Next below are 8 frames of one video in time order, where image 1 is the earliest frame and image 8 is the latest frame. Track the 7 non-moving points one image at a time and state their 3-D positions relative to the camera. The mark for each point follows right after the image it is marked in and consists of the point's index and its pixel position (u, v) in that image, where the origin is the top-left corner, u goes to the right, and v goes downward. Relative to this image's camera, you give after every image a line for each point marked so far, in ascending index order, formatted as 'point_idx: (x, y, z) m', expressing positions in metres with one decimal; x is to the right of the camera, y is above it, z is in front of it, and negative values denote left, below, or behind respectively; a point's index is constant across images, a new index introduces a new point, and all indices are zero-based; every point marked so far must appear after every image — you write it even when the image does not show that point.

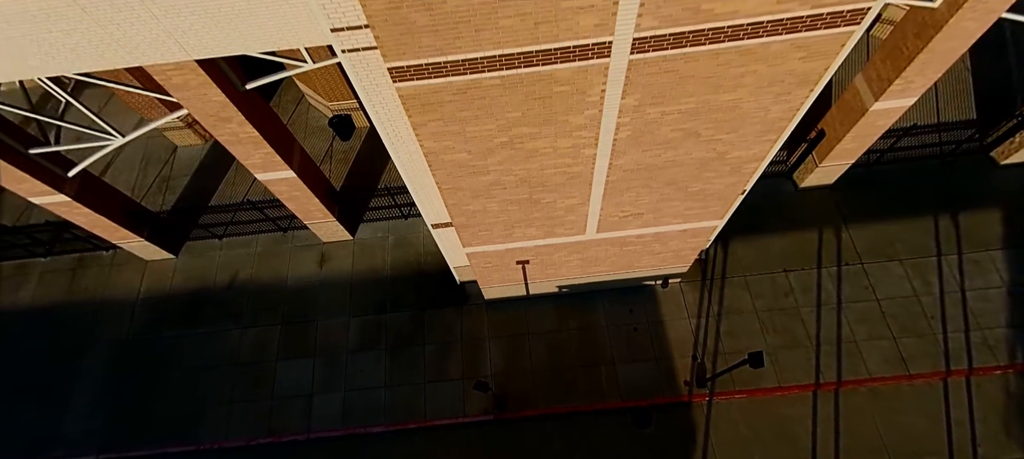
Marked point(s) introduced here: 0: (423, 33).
0: (-0.9, +1.9, +4.3) m
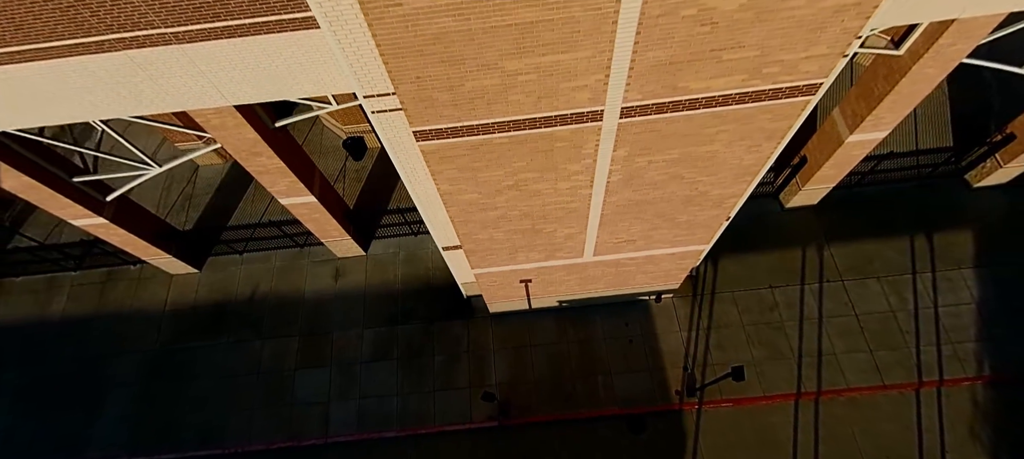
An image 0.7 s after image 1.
0: (-0.8, +1.5, +5.1) m
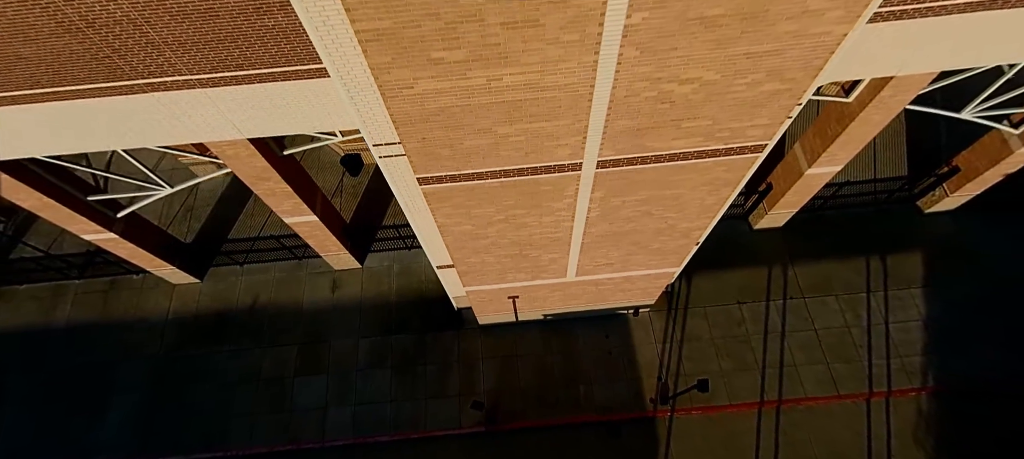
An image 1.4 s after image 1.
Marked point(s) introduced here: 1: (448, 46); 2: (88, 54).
0: (-0.9, +1.0, +5.9) m
1: (-0.6, +1.8, +4.3) m
2: (-6.5, +2.7, +6.5) m
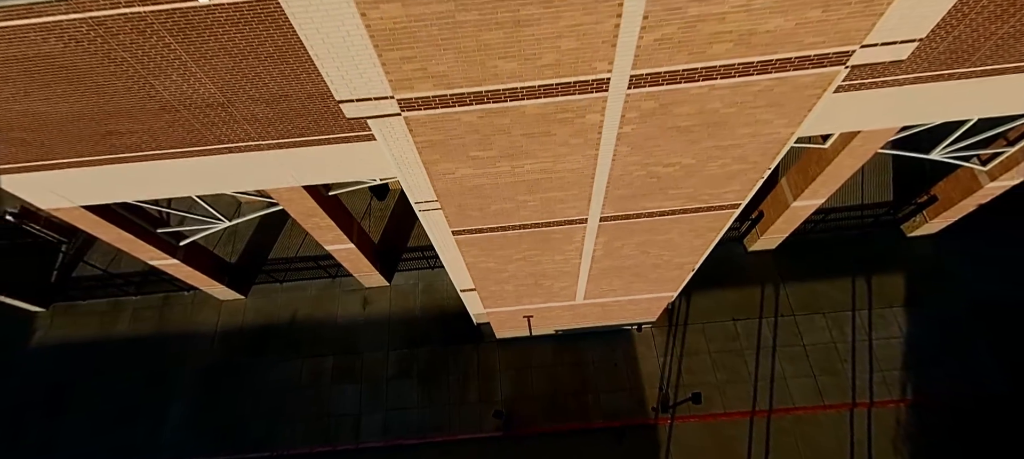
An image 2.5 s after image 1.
0: (-0.6, +0.2, +7.2) m
1: (-0.4, +1.1, +5.6) m
2: (-6.2, +1.9, +7.9) m
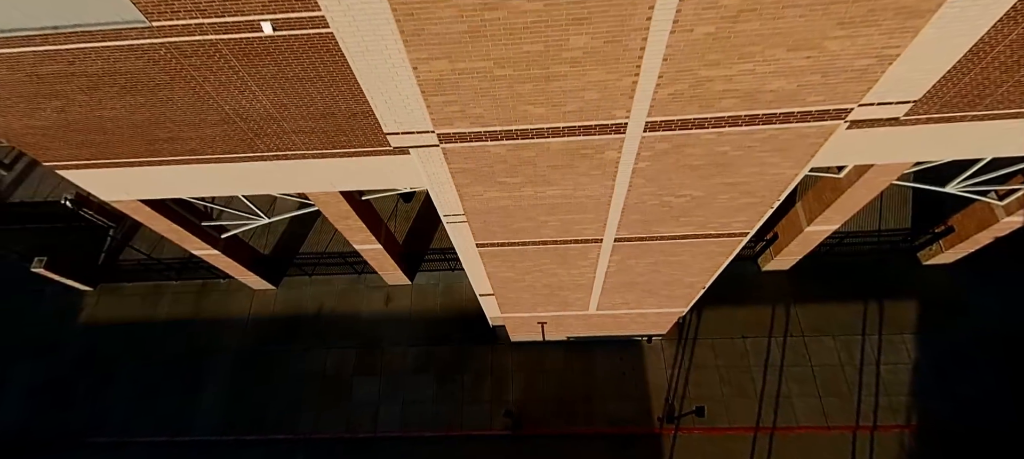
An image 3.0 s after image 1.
0: (-0.2, -0.1, +7.8) m
1: (0.0, +0.8, +6.2) m
2: (-5.7, +1.9, +8.7) m
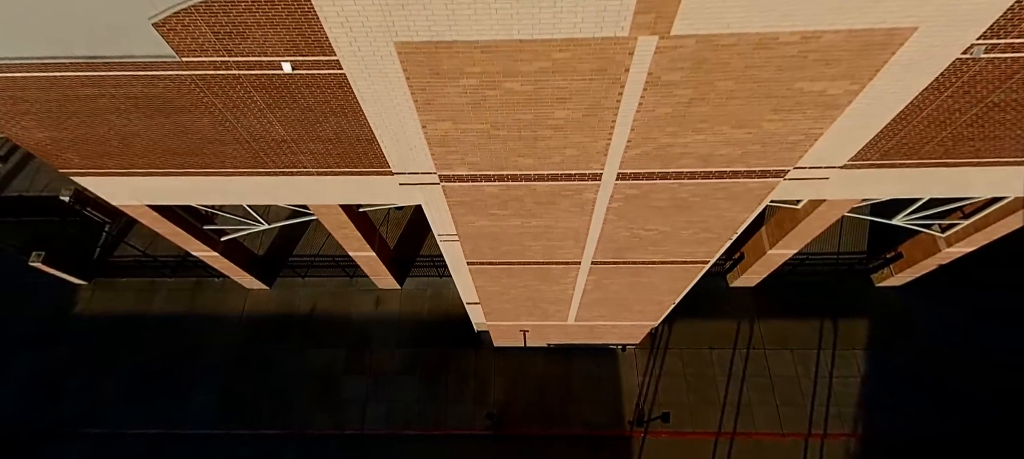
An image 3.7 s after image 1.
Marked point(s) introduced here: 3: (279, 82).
0: (-0.5, -0.5, +8.7) m
1: (-0.2, +0.3, +7.1) m
2: (-5.9, +1.7, +9.4) m
3: (-4.0, +2.6, +7.4) m
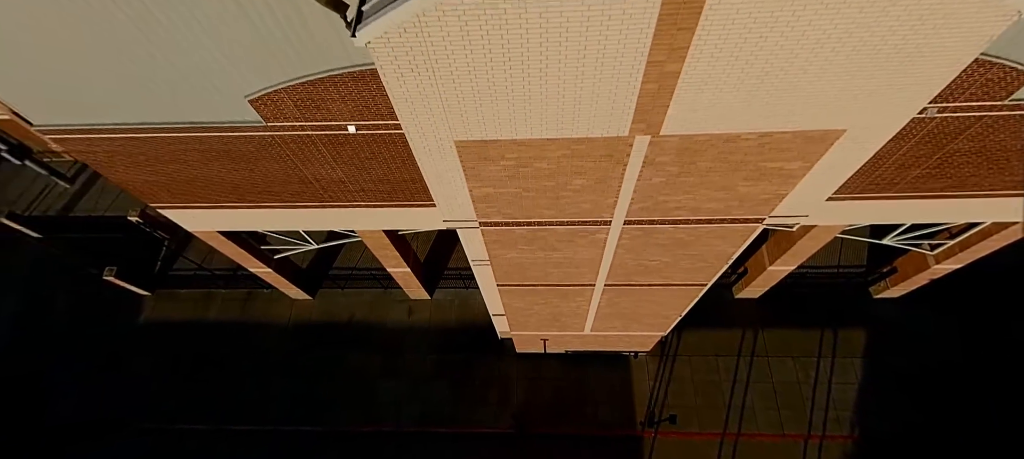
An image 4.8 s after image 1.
0: (+0.1, -1.2, +10.2) m
1: (+0.3, -0.3, +8.5) m
2: (-5.3, +1.0, +11.1) m
3: (-3.5, +1.9, +9.0) m
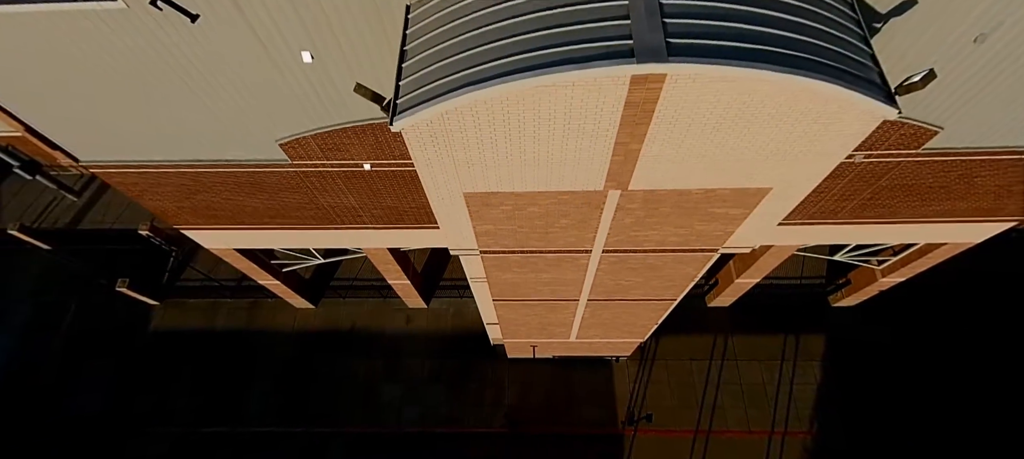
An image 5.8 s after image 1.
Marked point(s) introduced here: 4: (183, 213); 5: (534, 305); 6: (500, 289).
0: (-0.1, -1.7, +11.5) m
1: (+0.2, -0.9, +9.9) m
2: (-5.5, +0.4, +12.3) m
3: (-3.7, +1.3, +10.2) m
4: (-9.6, +0.5, +12.5) m
5: (+0.7, -2.2, +12.3) m
6: (-0.3, -1.5, +11.2) m
